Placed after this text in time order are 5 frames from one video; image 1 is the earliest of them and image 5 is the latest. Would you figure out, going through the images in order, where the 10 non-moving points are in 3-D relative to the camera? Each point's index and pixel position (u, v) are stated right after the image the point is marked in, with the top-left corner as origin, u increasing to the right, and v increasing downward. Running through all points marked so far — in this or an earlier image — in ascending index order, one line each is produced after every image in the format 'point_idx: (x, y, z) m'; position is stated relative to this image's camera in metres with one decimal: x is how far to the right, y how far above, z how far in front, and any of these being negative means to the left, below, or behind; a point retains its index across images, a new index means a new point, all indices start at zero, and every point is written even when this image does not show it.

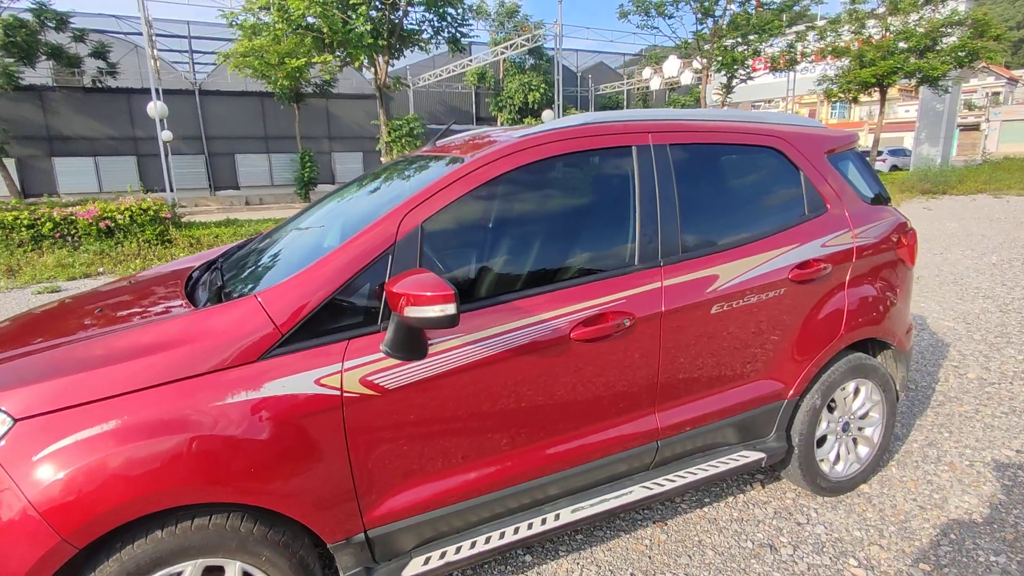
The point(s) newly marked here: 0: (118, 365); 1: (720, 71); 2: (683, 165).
0: (-1.1, -0.2, +1.6) m
1: (+6.7, +7.0, +18.5) m
2: (+1.0, +0.6, +2.6) m
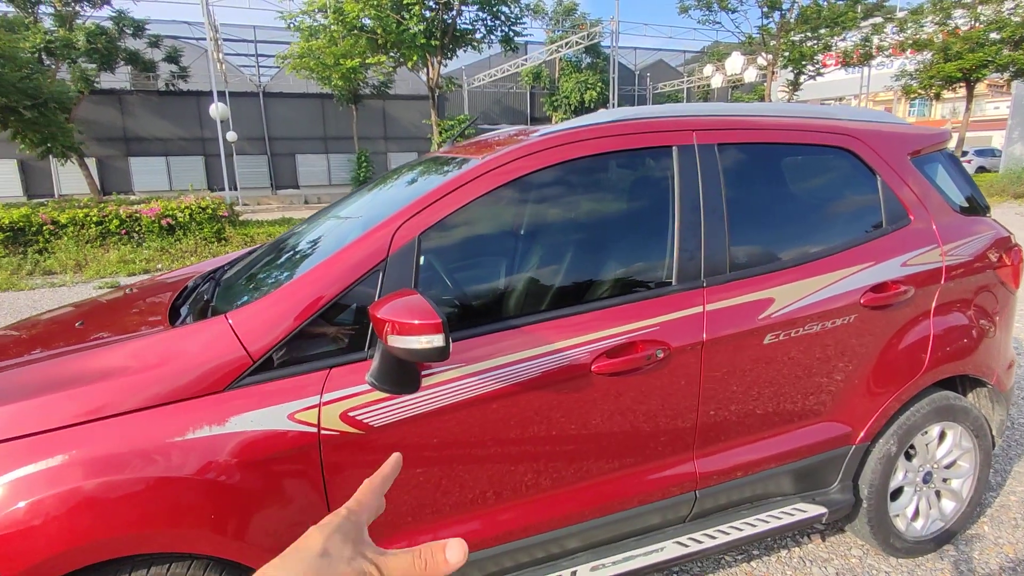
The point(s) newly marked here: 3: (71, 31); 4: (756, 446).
0: (-1.1, -0.3, +1.5) m
1: (+8.4, +6.7, +17.5) m
2: (+1.1, +0.5, +2.2) m
3: (-13.8, +8.0, +18.1) m
4: (+0.9, -0.6, +2.1) m
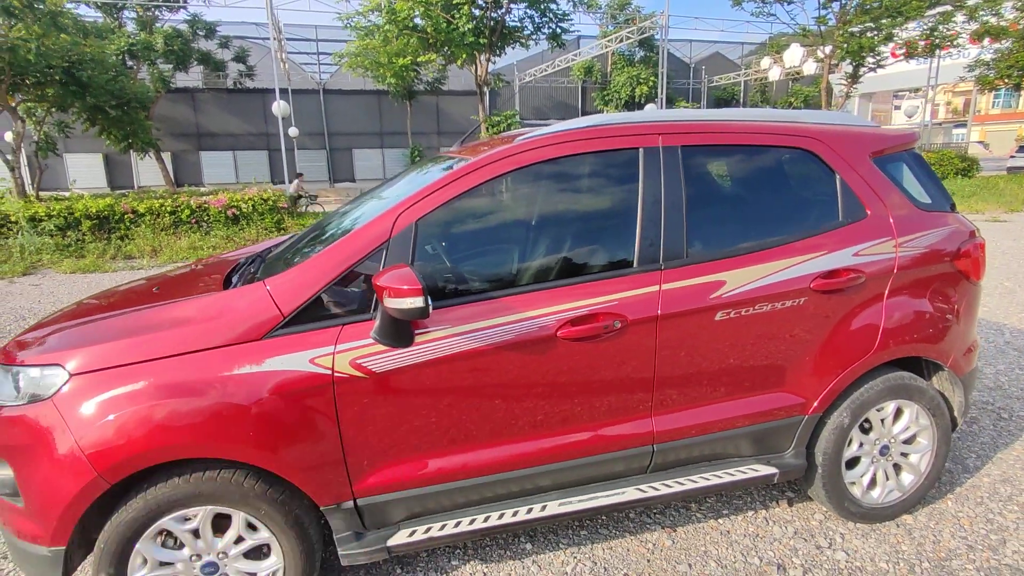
0: (-1.2, -0.2, +1.9) m
1: (+9.8, +6.8, +17.0) m
2: (+1.1, +0.5, +2.5) m
3: (-12.2, +8.6, +19.5) m
4: (+0.8, -0.5, +2.4) m
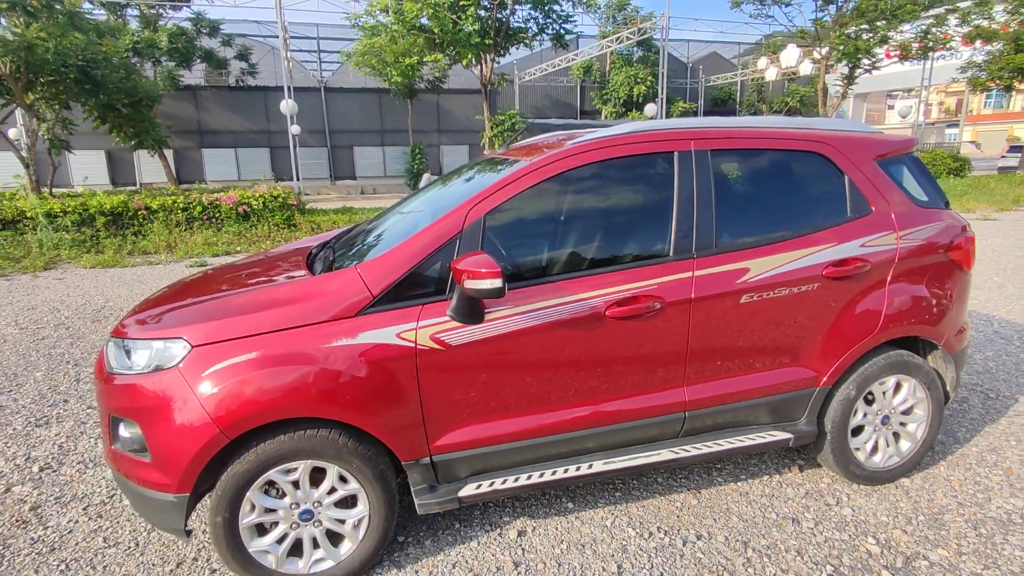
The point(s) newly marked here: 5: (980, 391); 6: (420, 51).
0: (-1.0, -0.1, +2.3) m
1: (+10.0, +6.9, +17.4) m
2: (+1.3, +0.6, +2.8) m
3: (-12.1, +8.7, +19.7) m
4: (+1.1, -0.4, +2.7) m
5: (+3.4, -0.7, +4.1) m
6: (-2.4, +6.2, +15.1) m
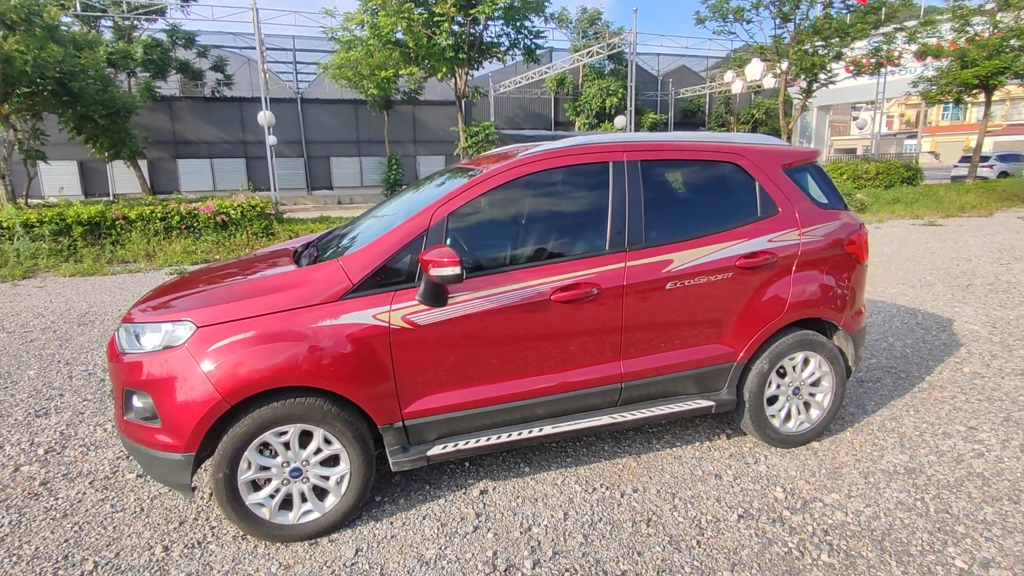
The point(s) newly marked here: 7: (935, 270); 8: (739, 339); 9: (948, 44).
0: (-1.2, 0.0, +2.6) m
1: (+9.1, +6.8, +18.3) m
2: (+1.1, +0.6, +3.3) m
3: (-13.1, +8.4, +19.8) m
4: (+0.8, -0.4, +3.2) m
5: (+3.1, -0.7, +4.6) m
6: (-3.2, +6.0, +15.5) m
7: (+6.3, +0.3, +8.6) m
8: (+1.3, -0.3, +3.3) m
9: (+13.9, +7.8, +18.6) m
